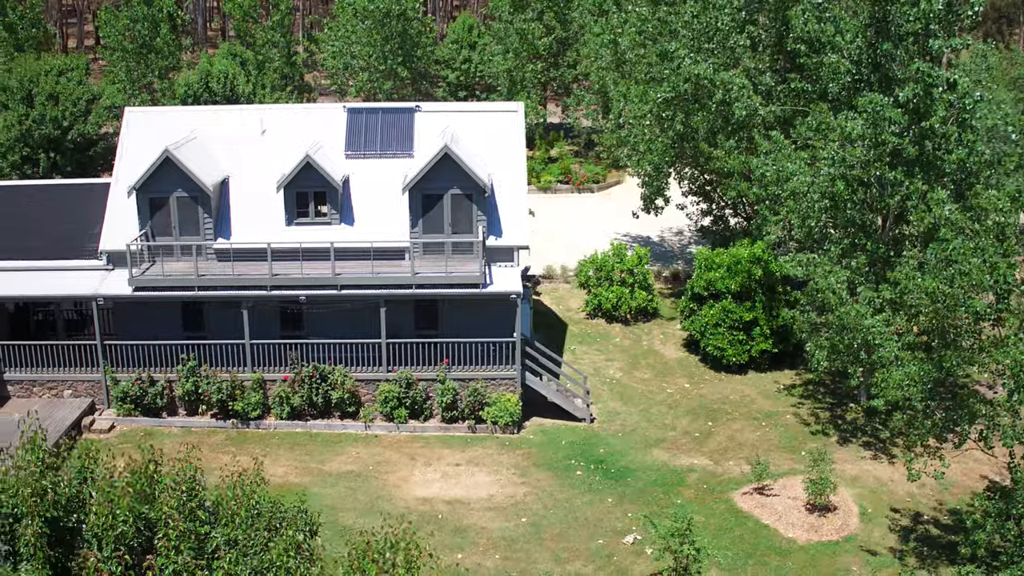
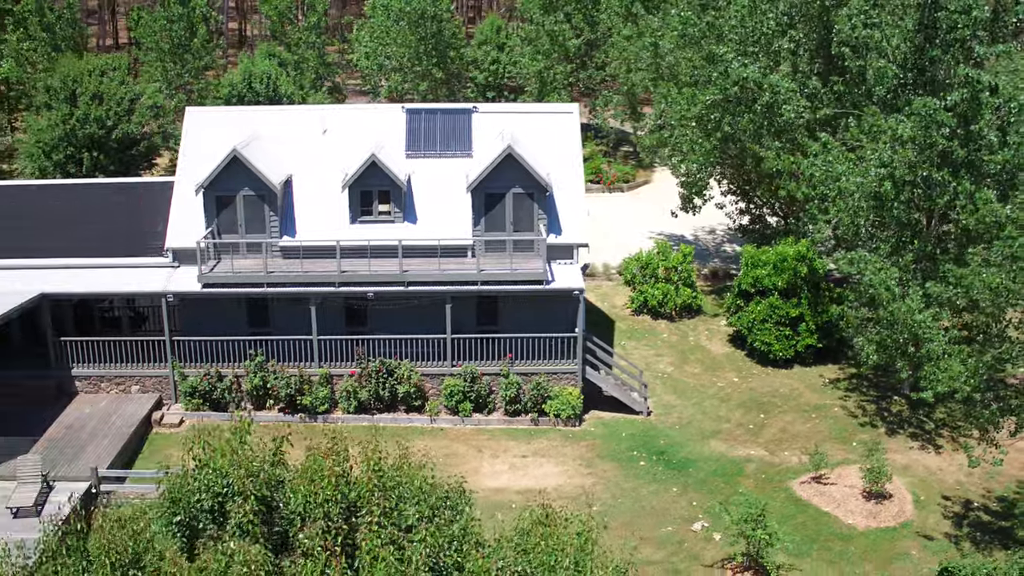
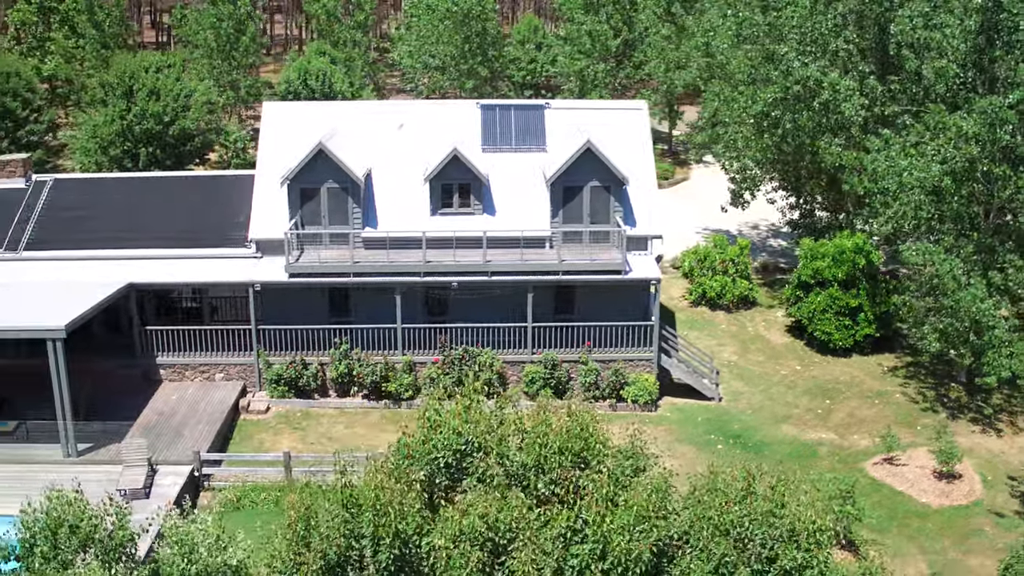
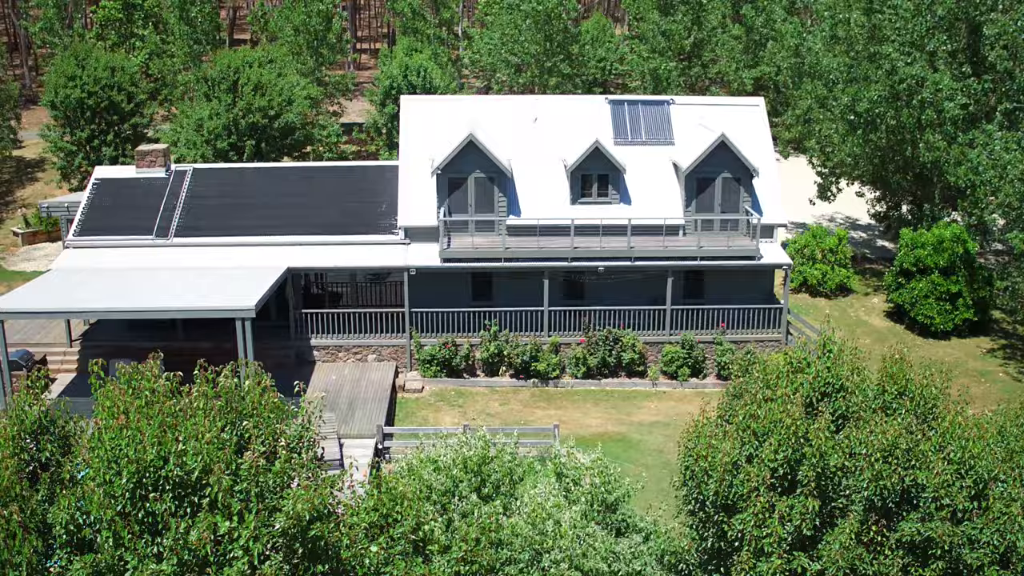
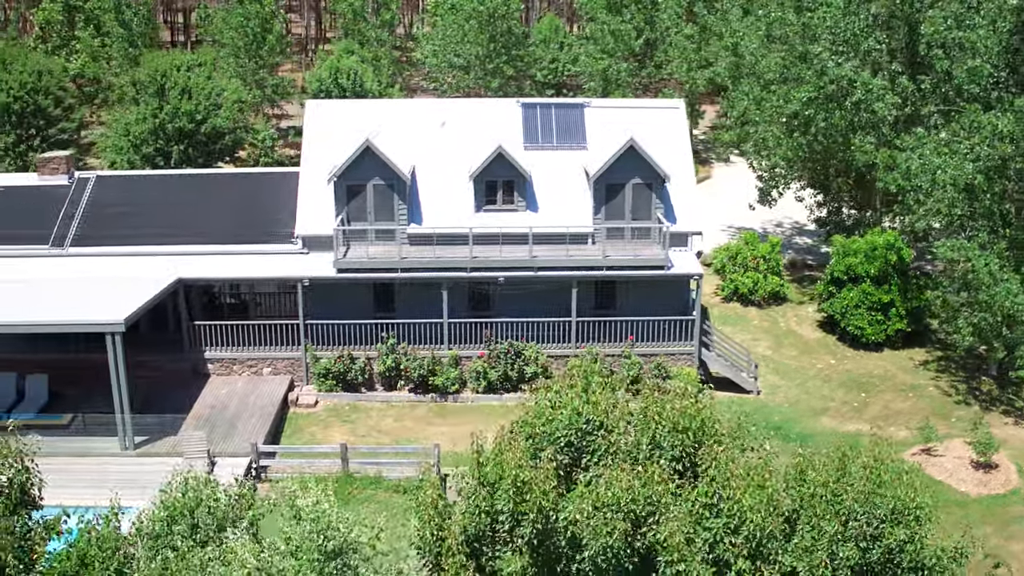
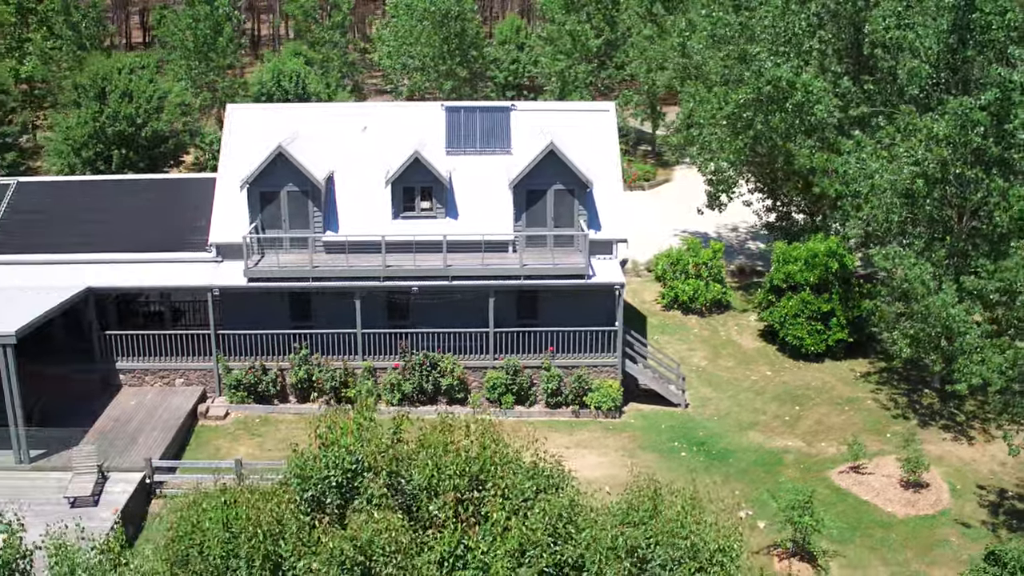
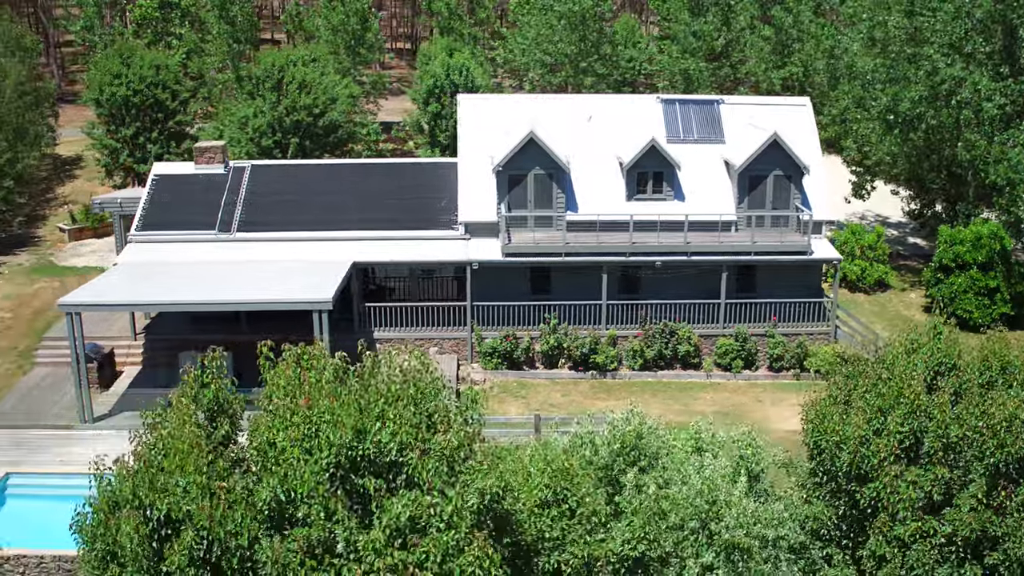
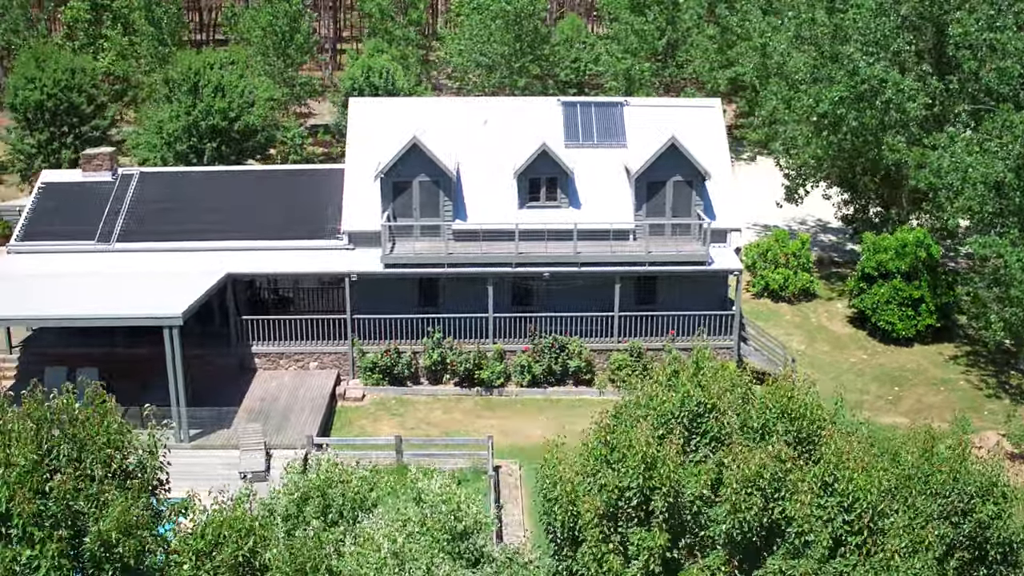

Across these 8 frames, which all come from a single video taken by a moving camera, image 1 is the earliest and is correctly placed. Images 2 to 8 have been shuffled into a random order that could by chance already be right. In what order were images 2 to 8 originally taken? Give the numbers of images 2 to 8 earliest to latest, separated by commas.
2, 6, 3, 5, 8, 4, 7
